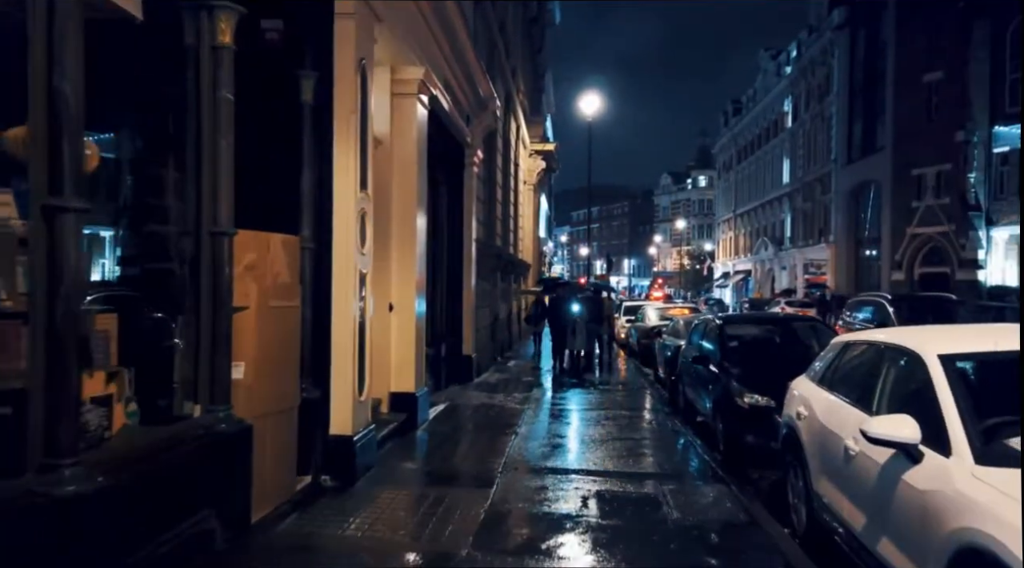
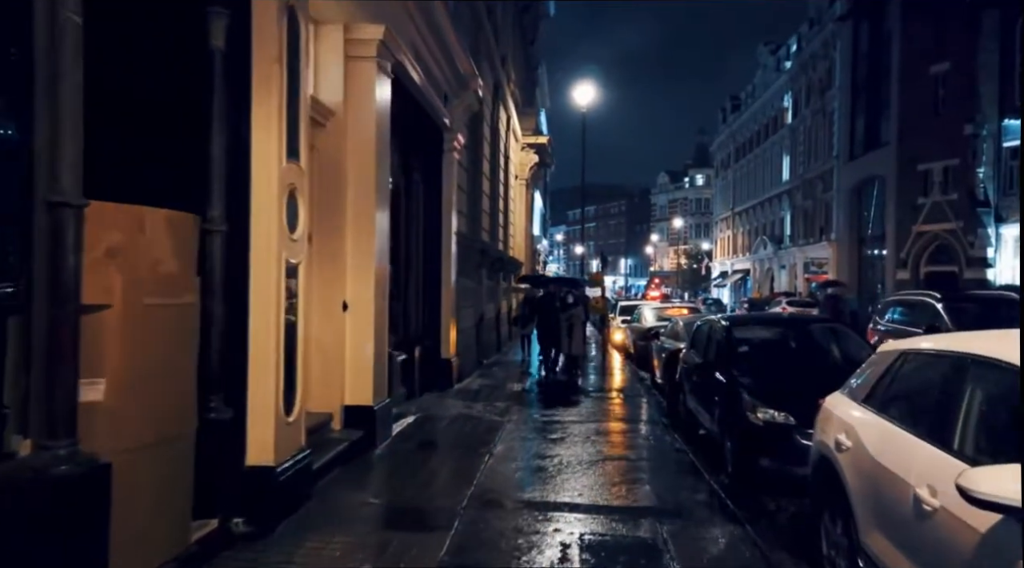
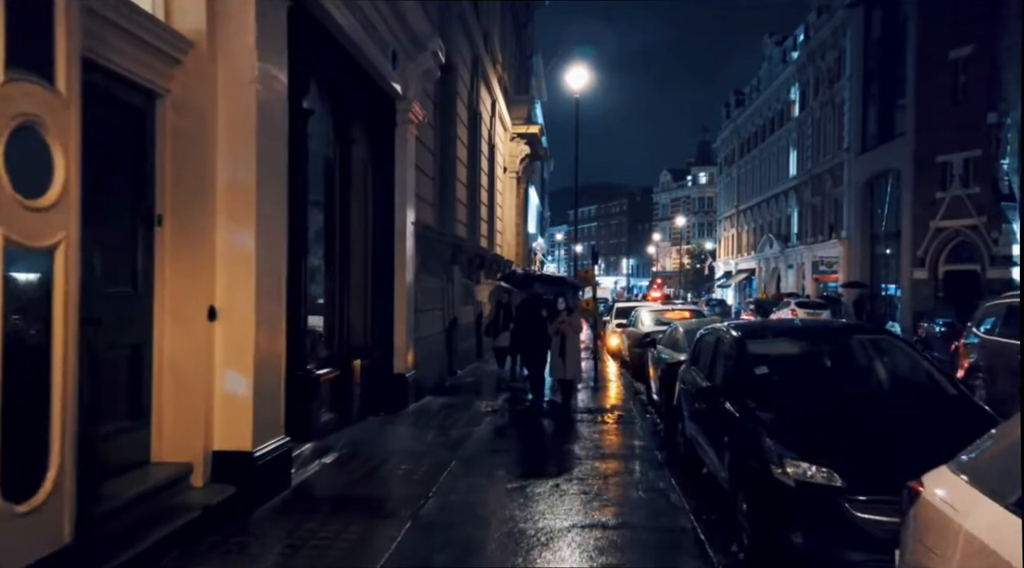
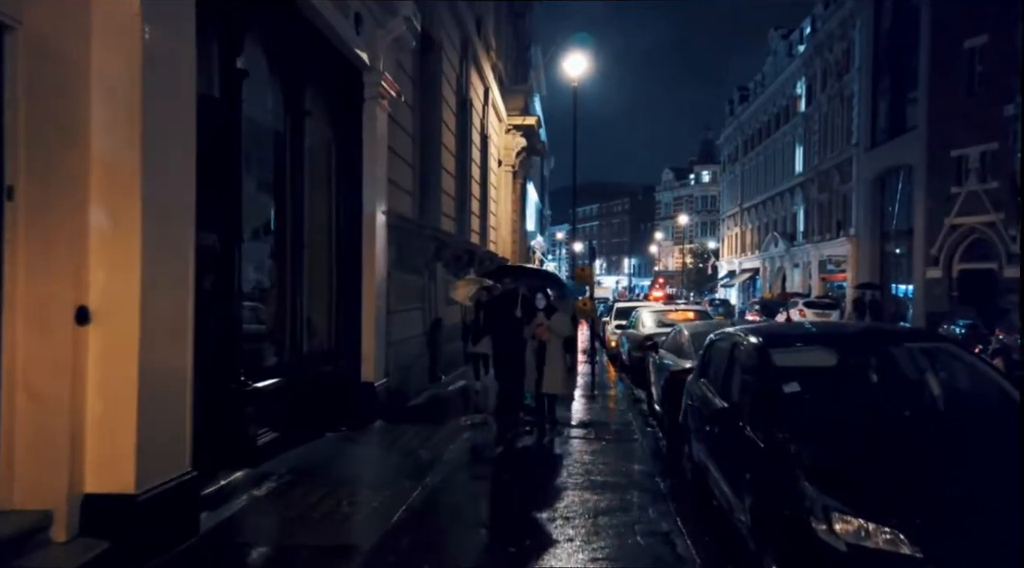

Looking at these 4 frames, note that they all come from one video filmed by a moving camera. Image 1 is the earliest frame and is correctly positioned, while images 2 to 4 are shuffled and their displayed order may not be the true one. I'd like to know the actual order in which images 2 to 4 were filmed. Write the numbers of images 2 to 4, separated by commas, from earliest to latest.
2, 3, 4
